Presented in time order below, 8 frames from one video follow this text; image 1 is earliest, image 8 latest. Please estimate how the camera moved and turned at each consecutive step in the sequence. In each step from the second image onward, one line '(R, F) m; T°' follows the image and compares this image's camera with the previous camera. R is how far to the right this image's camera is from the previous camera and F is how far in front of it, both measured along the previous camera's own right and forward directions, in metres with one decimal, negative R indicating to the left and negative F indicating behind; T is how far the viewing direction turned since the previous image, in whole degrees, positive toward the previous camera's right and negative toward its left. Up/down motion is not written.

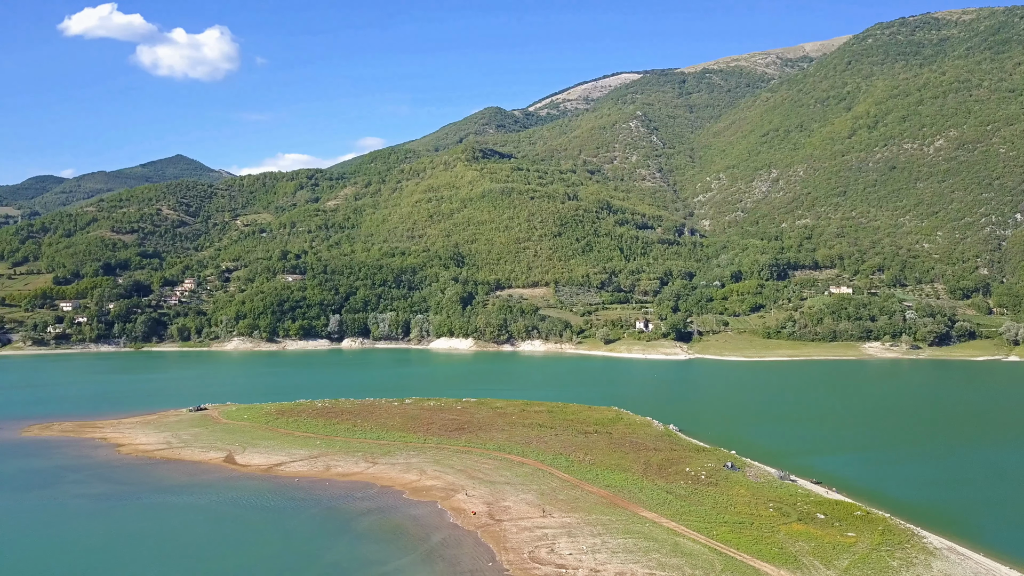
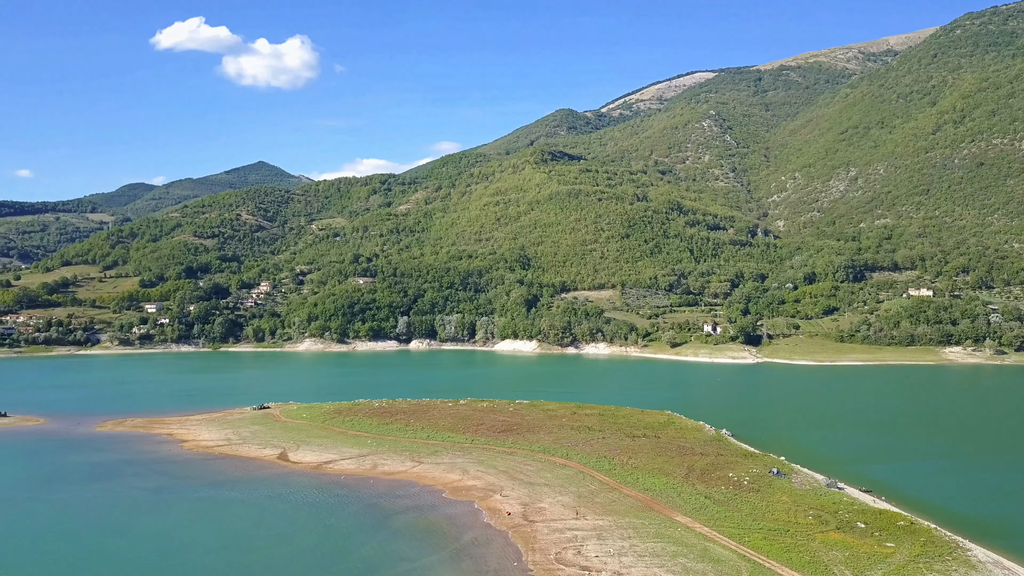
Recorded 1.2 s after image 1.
(+1.4, -0.2) m; -5°
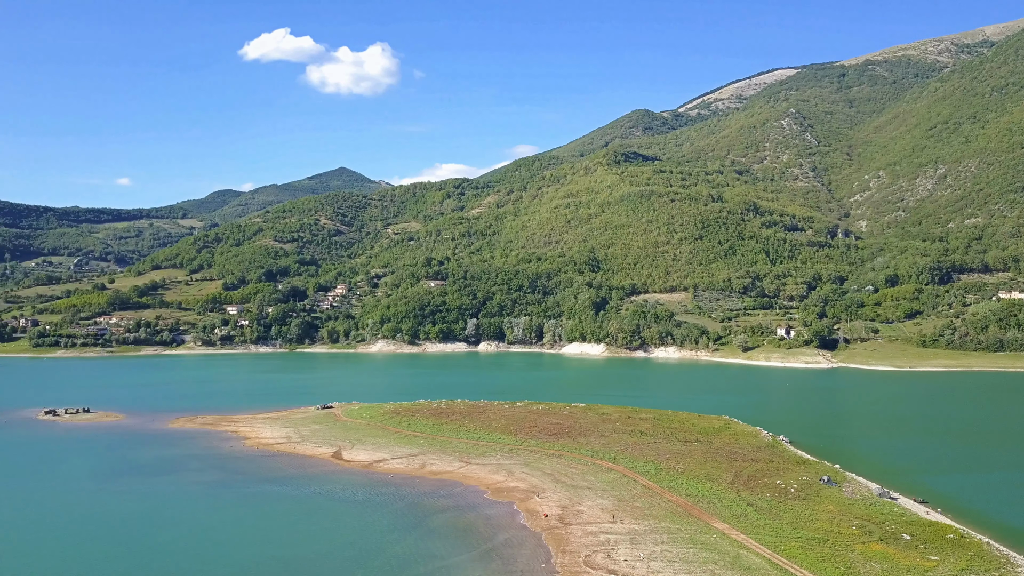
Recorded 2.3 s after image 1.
(+1.4, -0.2) m; -5°
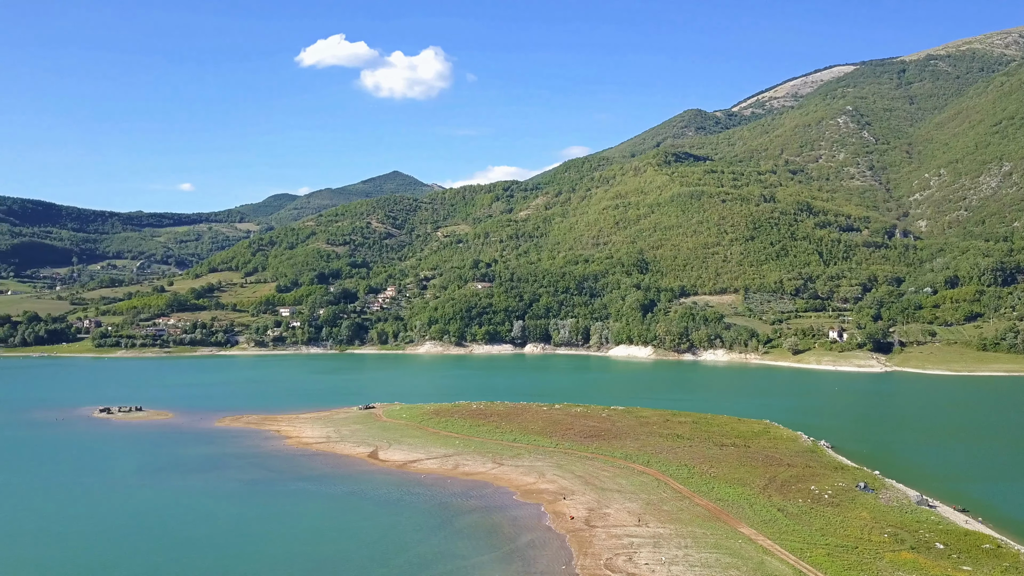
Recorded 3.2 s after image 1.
(+0.9, -0.1) m; -4°
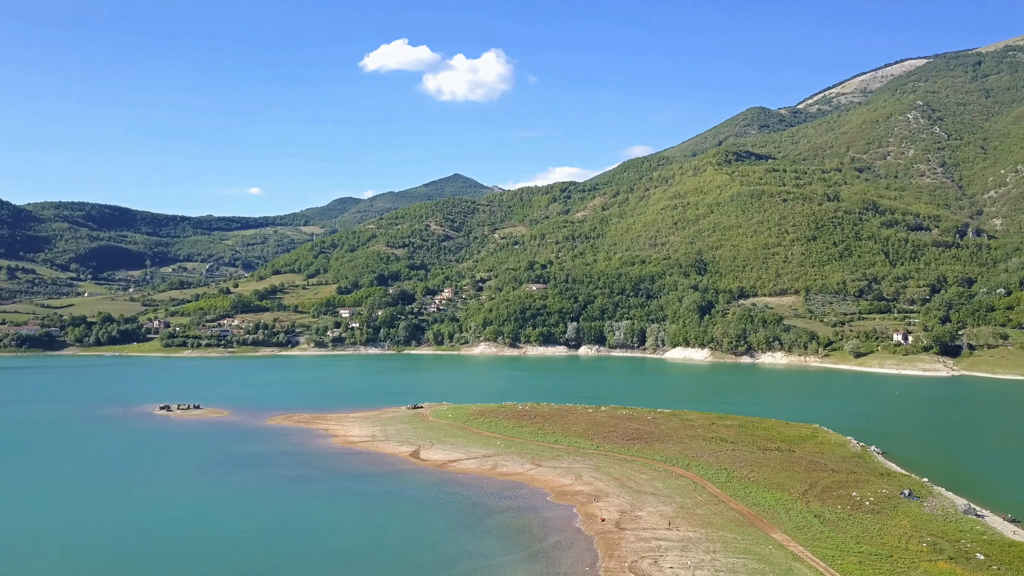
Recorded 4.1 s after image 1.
(+1.1, -0.1) m; -4°
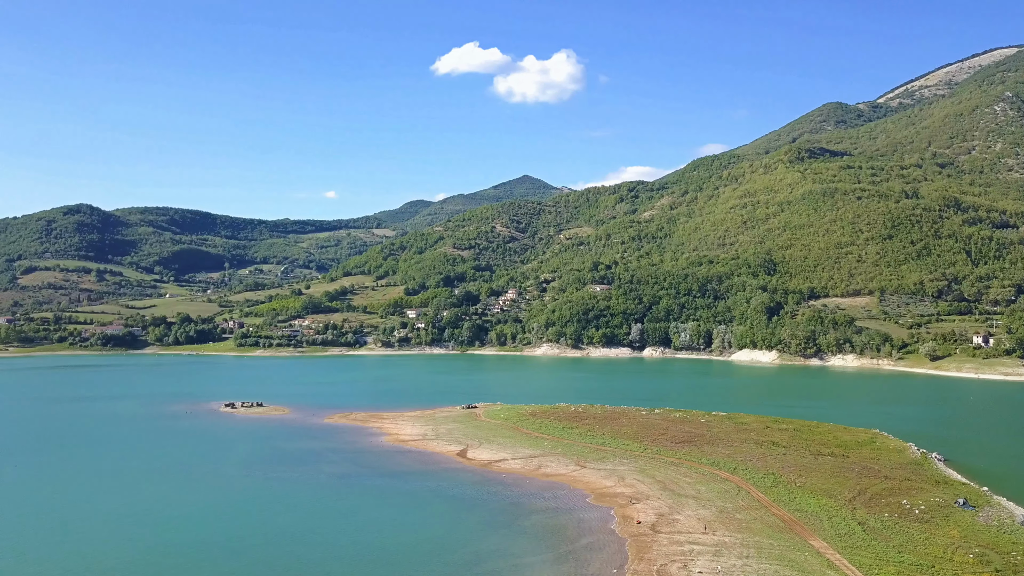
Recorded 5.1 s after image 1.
(+1.3, -0.1) m; -5°
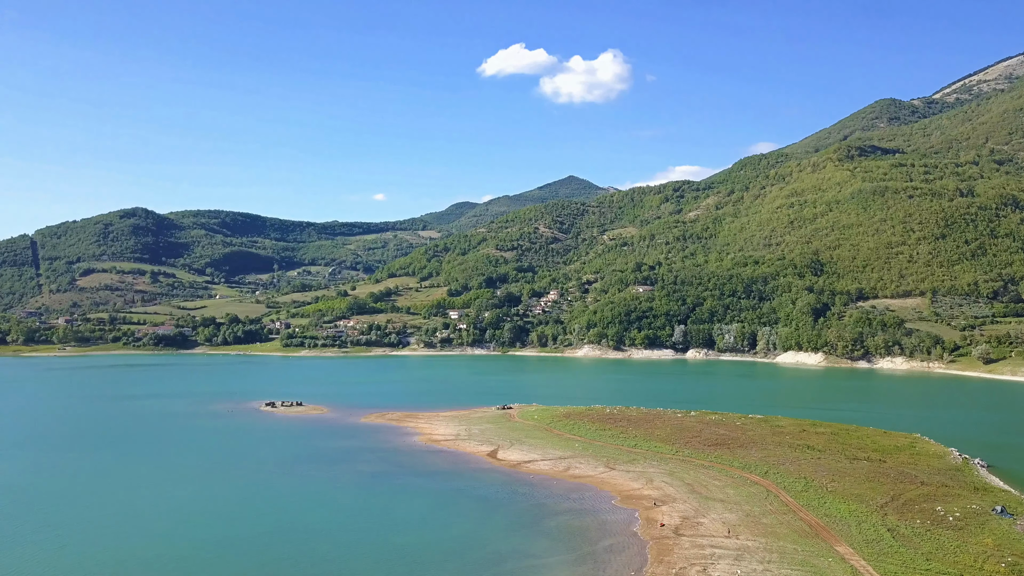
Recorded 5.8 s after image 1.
(+0.8, -0.1) m; -3°
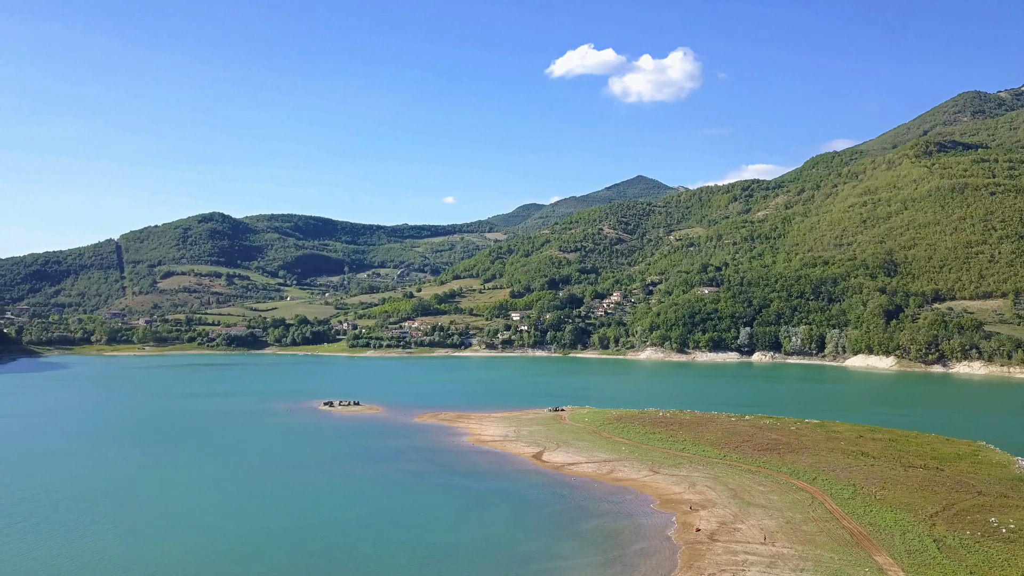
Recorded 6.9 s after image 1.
(+1.2, -0.1) m; -5°
